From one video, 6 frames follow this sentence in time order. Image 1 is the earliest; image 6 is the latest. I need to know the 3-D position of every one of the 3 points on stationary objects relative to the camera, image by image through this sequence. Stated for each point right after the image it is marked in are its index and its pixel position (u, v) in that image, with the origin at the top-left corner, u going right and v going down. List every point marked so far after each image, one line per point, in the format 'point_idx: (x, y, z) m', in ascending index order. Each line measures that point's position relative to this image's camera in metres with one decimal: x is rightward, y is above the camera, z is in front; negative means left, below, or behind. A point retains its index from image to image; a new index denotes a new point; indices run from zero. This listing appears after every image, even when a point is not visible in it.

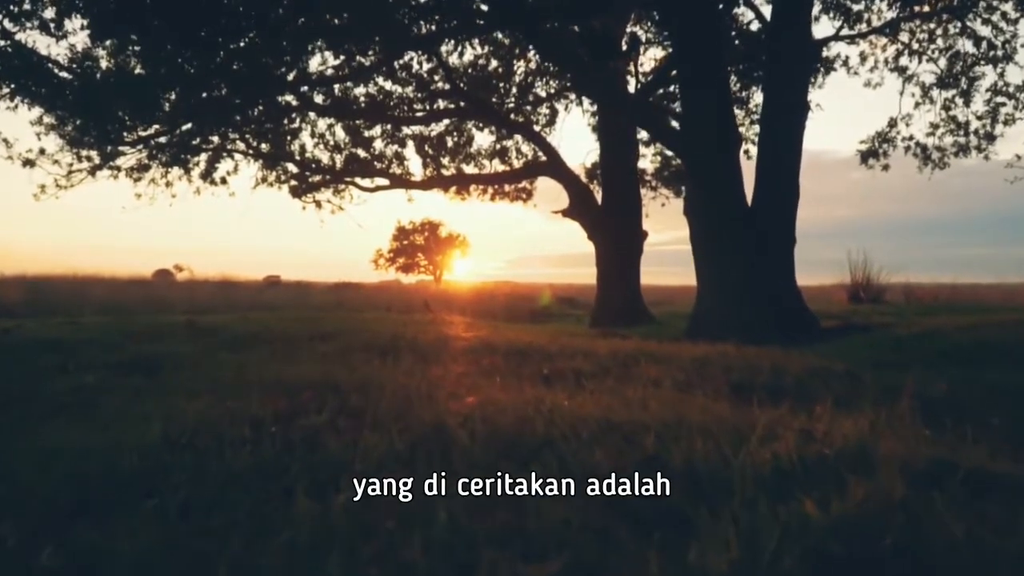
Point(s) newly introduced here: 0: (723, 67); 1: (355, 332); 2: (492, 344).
0: (+3.7, +3.7, +19.5) m
1: (-2.2, -0.6, +15.8) m
2: (-0.3, -0.7, +13.0) m
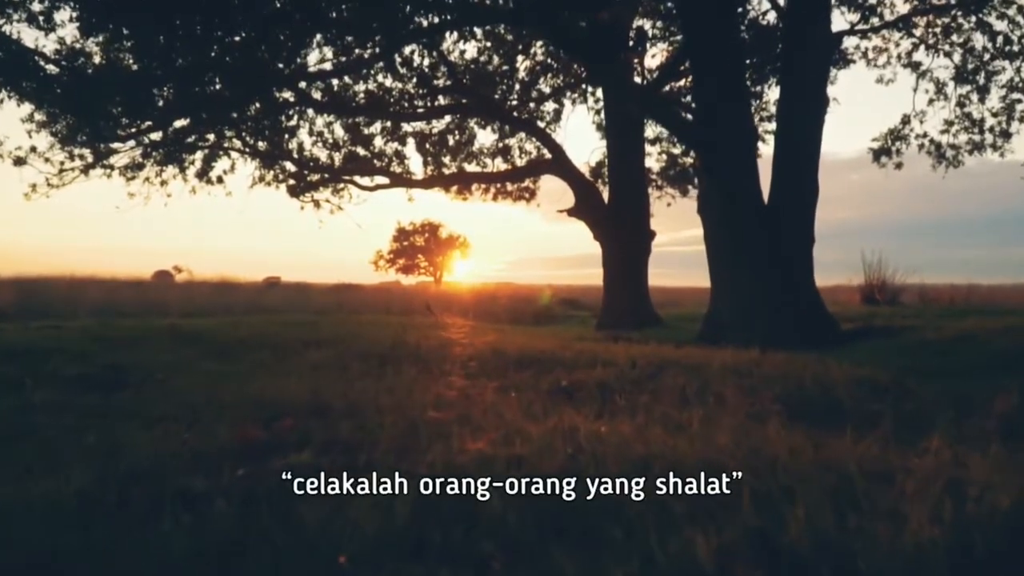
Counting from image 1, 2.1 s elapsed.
0: (+3.8, +3.7, +18.5) m
1: (-2.1, -0.7, +14.8) m
2: (-0.2, -0.7, +12.0) m
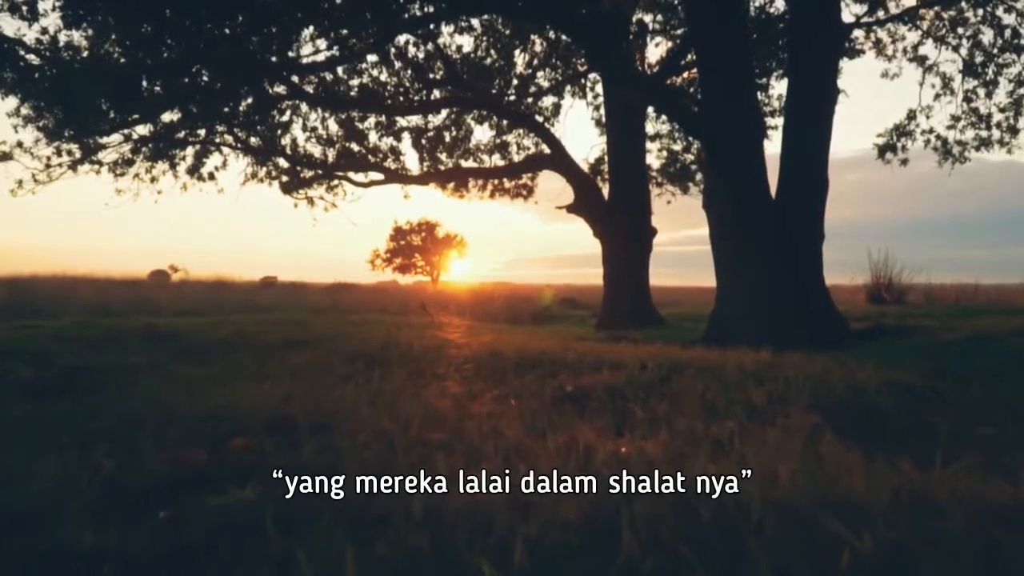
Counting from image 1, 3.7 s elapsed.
0: (+3.8, +3.8, +17.7) m
1: (-2.2, -0.6, +13.9) m
2: (-0.2, -0.7, +11.2) m
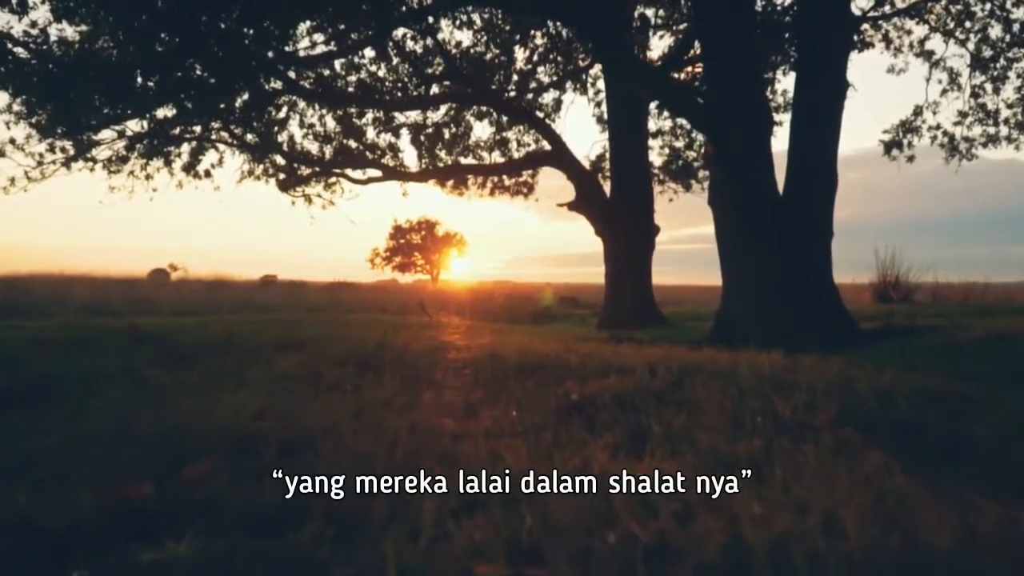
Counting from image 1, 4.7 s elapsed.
0: (+3.8, +3.8, +17.1) m
1: (-2.1, -0.6, +13.4) m
2: (-0.2, -0.7, +10.7) m
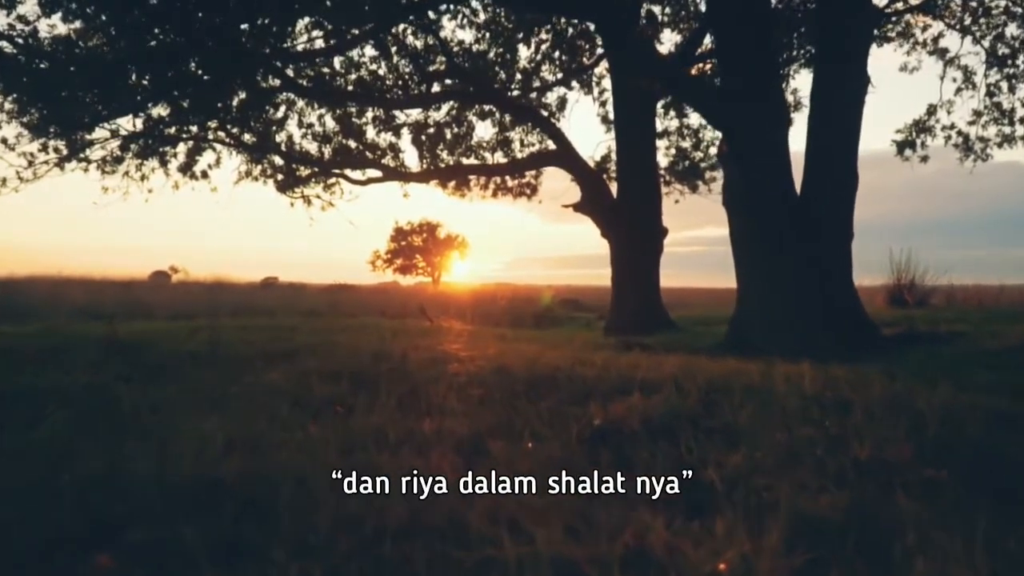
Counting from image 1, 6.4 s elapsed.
0: (+3.9, +3.7, +16.2) m
1: (-2.1, -0.7, +12.5) m
2: (-0.1, -0.7, +9.8) m
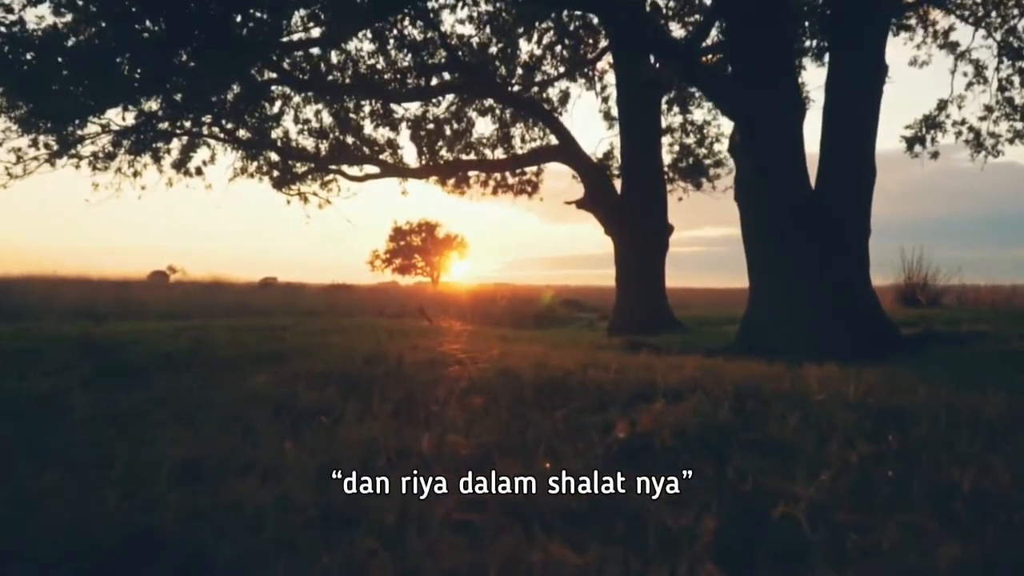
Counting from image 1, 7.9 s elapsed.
0: (+3.9, +3.7, +15.4) m
1: (-2.0, -0.7, +11.7) m
2: (-0.1, -0.7, +9.0) m
